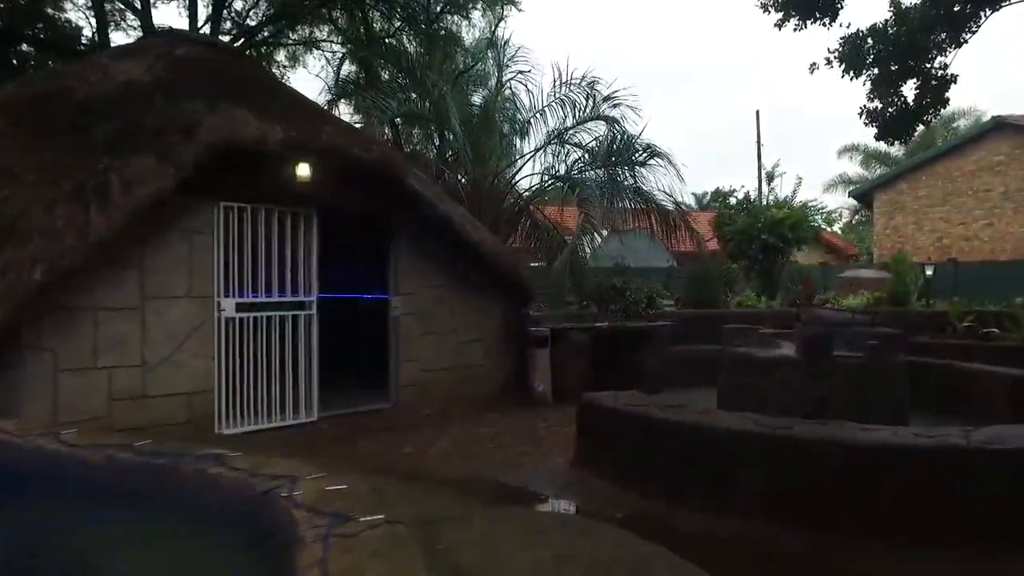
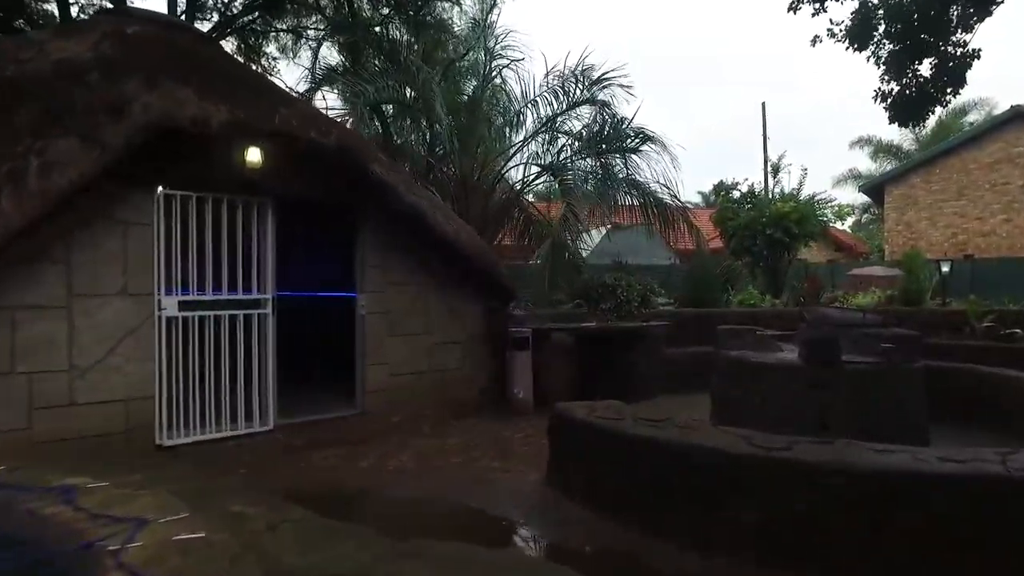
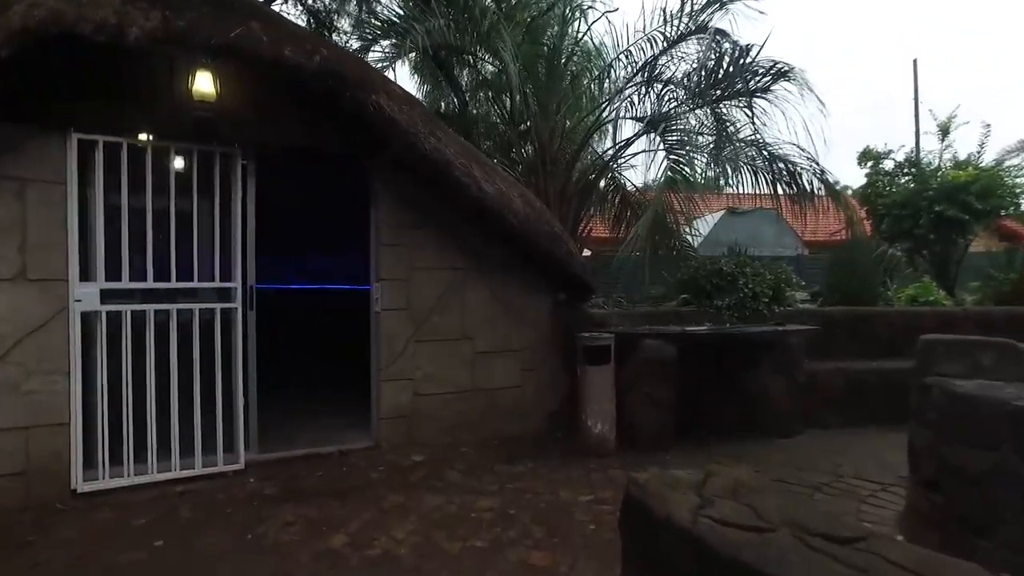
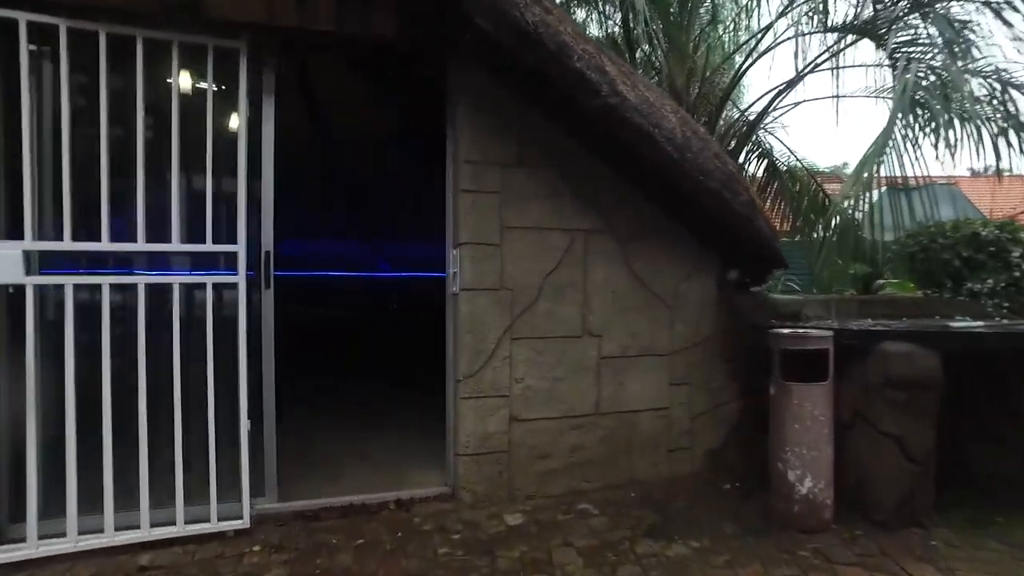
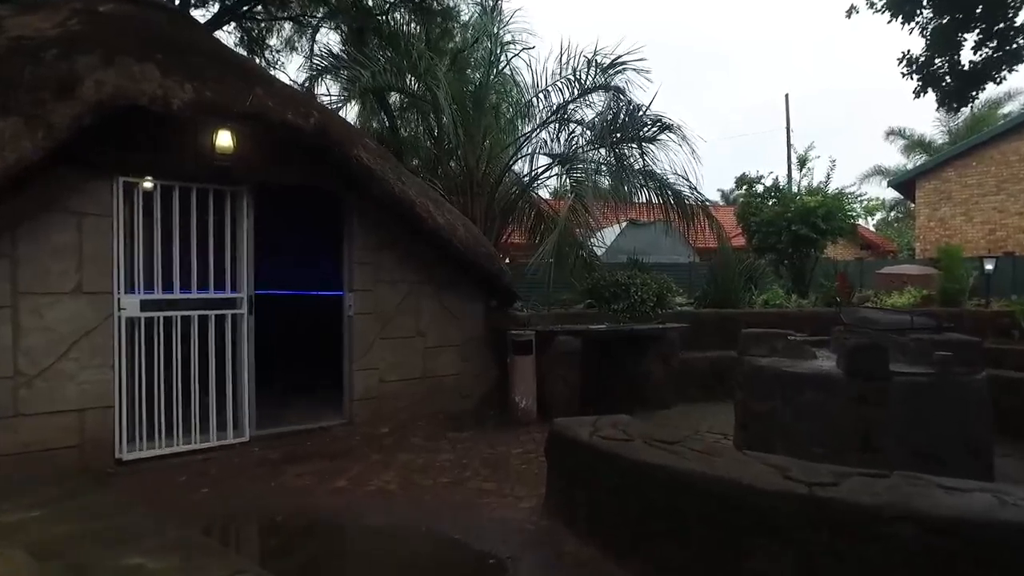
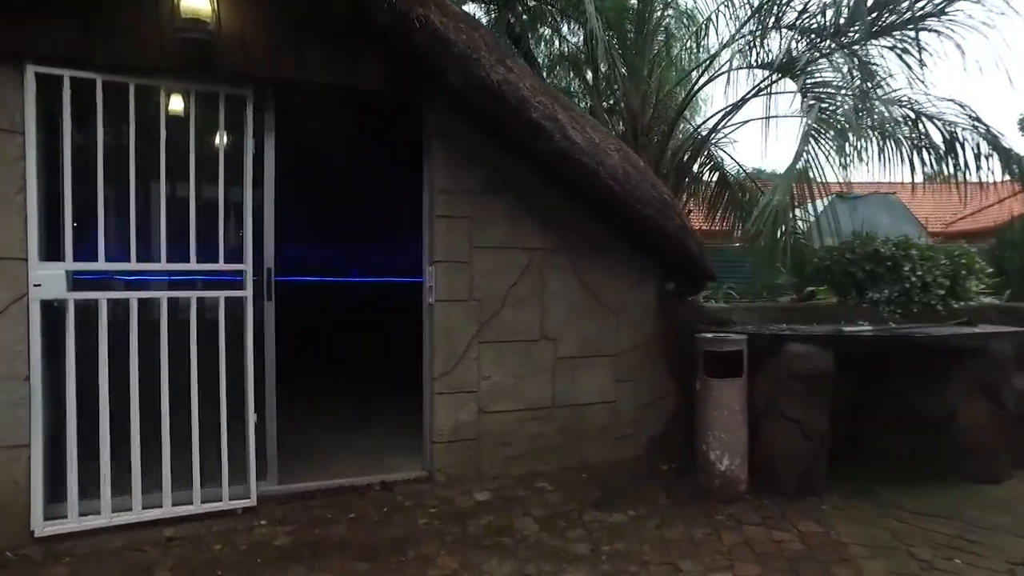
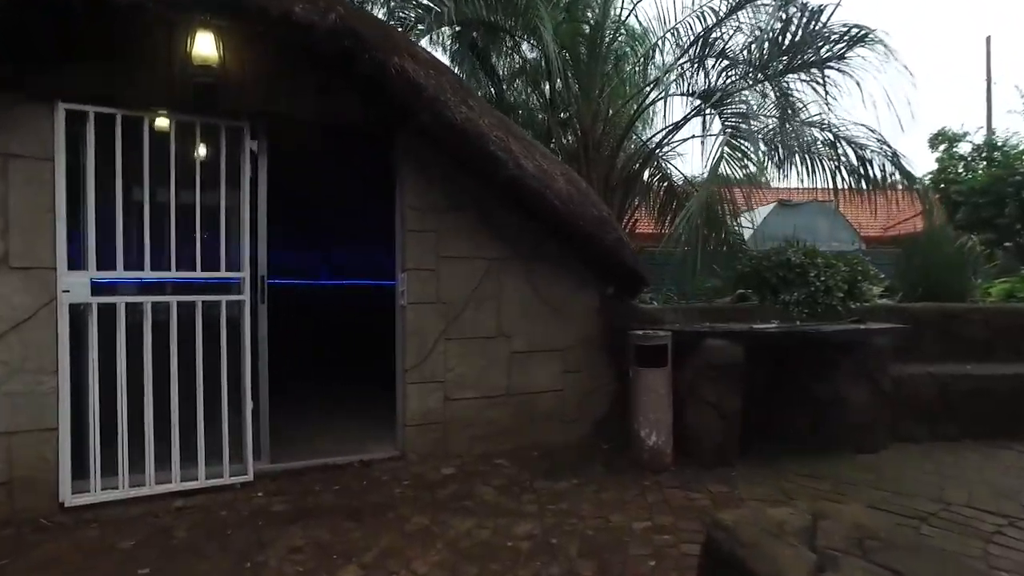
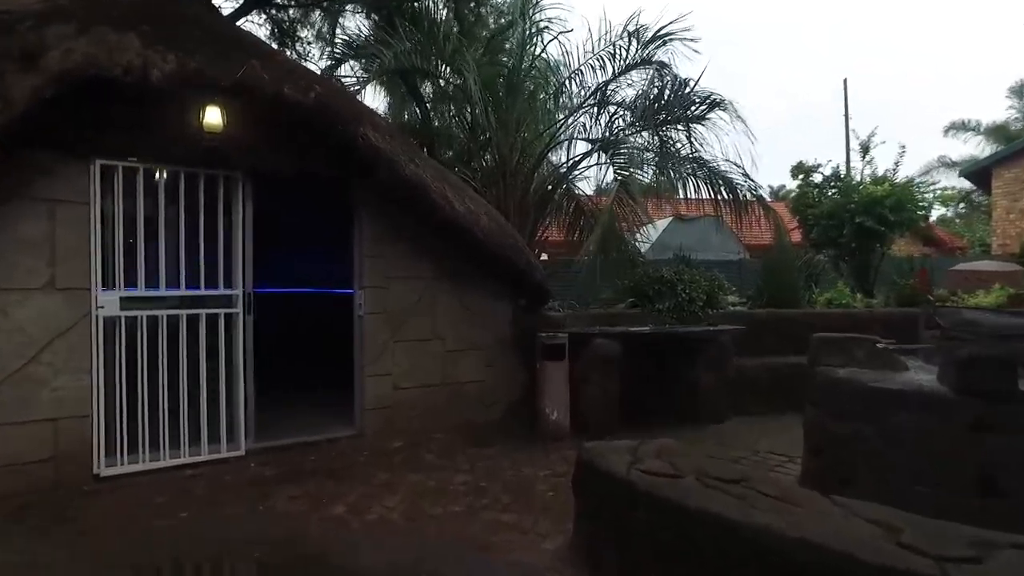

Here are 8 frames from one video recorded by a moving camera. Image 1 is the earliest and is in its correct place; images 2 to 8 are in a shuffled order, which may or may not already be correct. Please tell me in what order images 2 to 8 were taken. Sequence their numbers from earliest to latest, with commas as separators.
2, 5, 8, 3, 7, 6, 4
